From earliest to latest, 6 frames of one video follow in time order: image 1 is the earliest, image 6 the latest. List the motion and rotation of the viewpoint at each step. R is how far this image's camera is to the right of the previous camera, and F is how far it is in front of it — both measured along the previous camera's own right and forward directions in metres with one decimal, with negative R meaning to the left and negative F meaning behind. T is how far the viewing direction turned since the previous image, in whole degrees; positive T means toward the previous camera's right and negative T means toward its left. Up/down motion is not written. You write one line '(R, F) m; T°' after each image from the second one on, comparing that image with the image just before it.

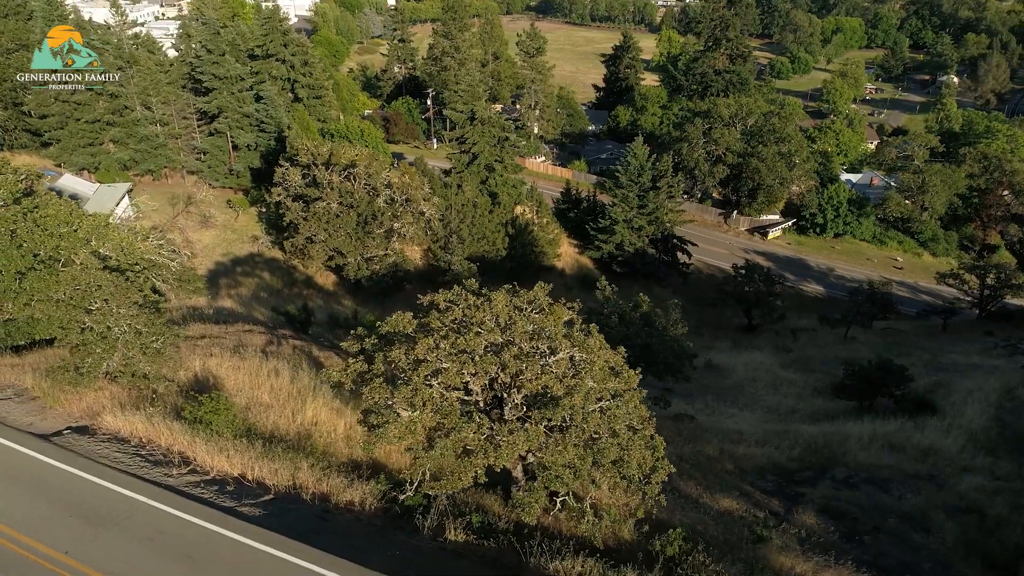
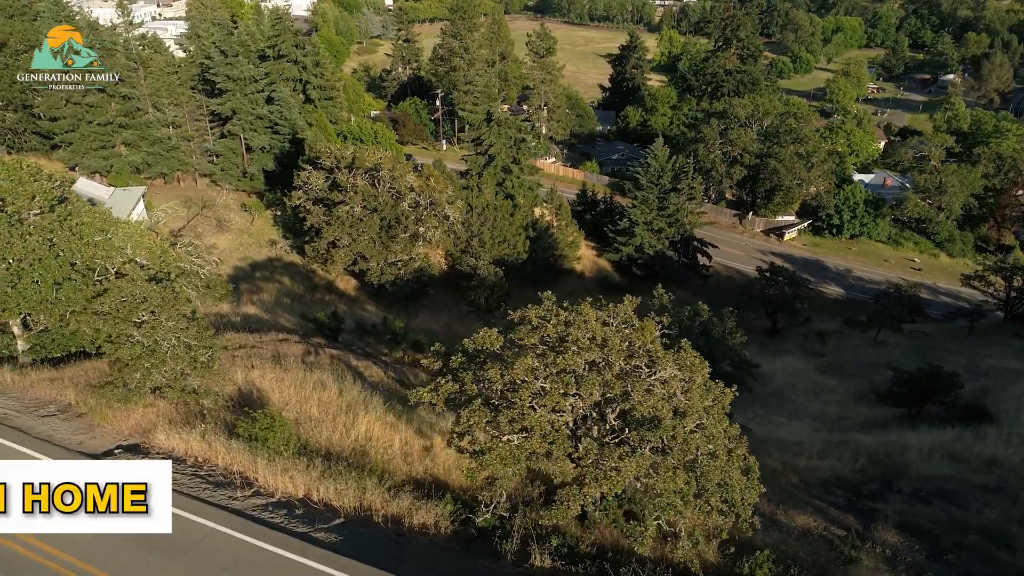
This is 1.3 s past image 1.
(-1.2, +0.4) m; 0°
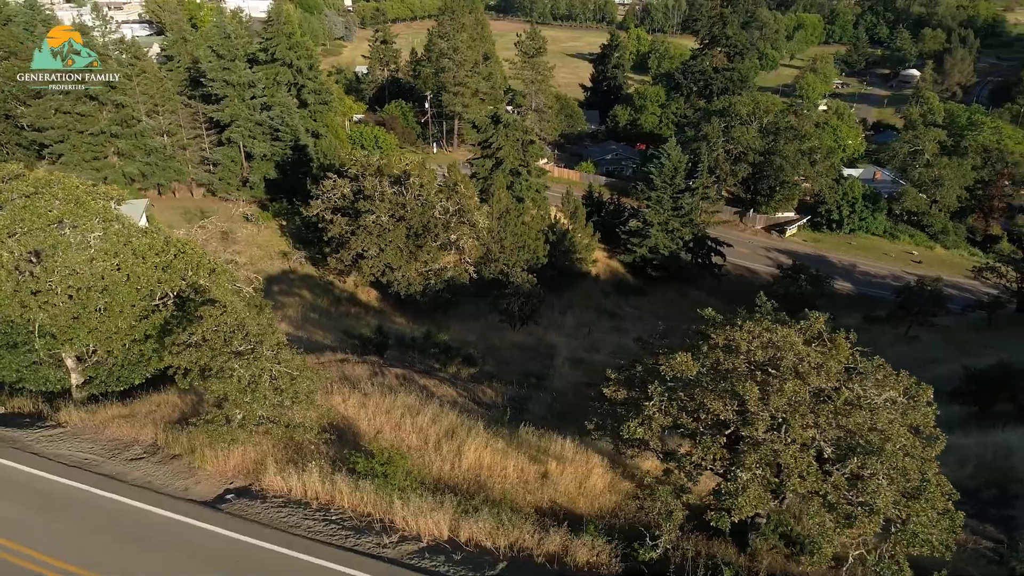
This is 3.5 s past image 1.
(-2.8, +0.8) m; +3°
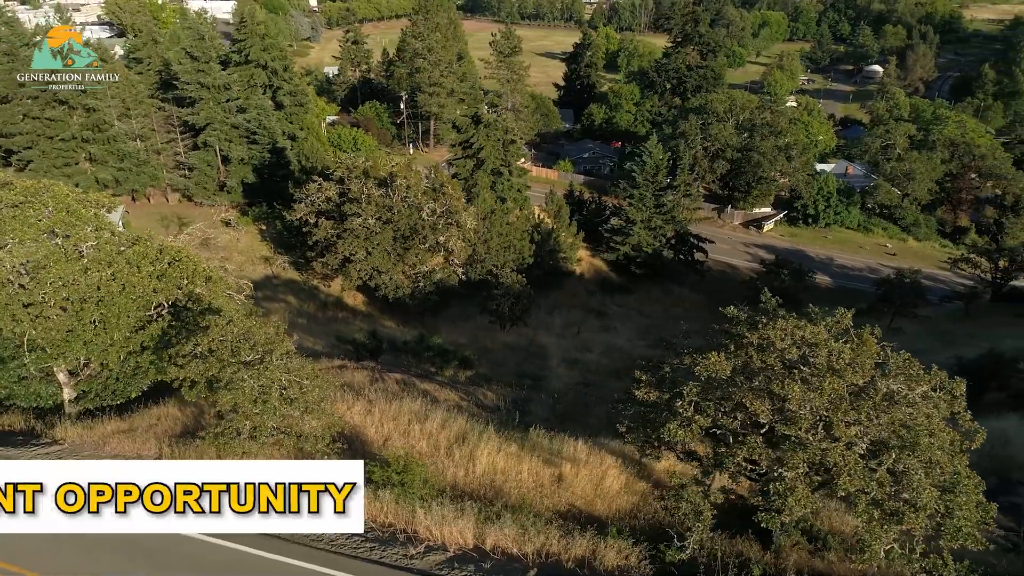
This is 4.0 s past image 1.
(-0.7, +0.2) m; +2°
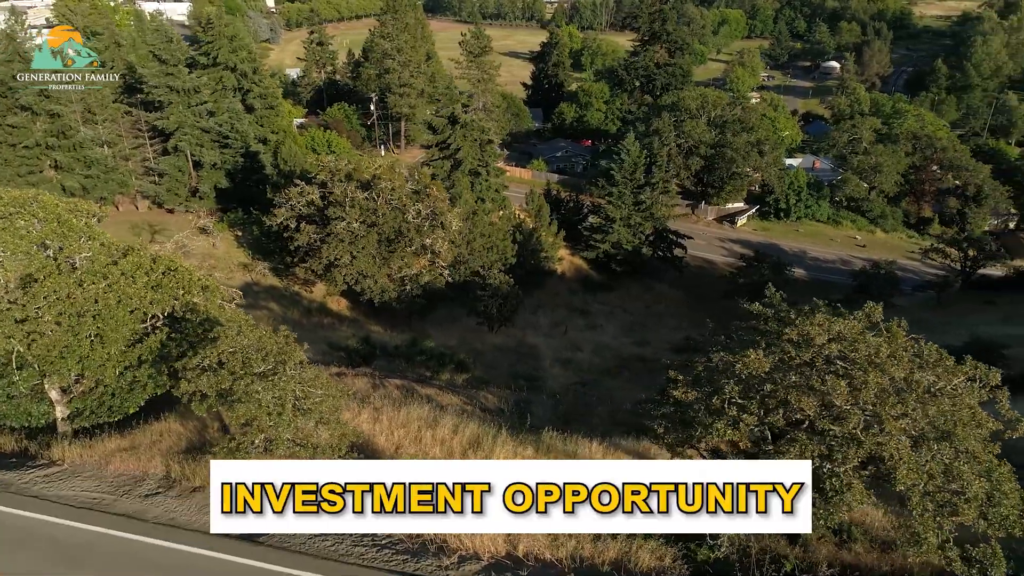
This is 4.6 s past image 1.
(-0.8, +0.2) m; +3°
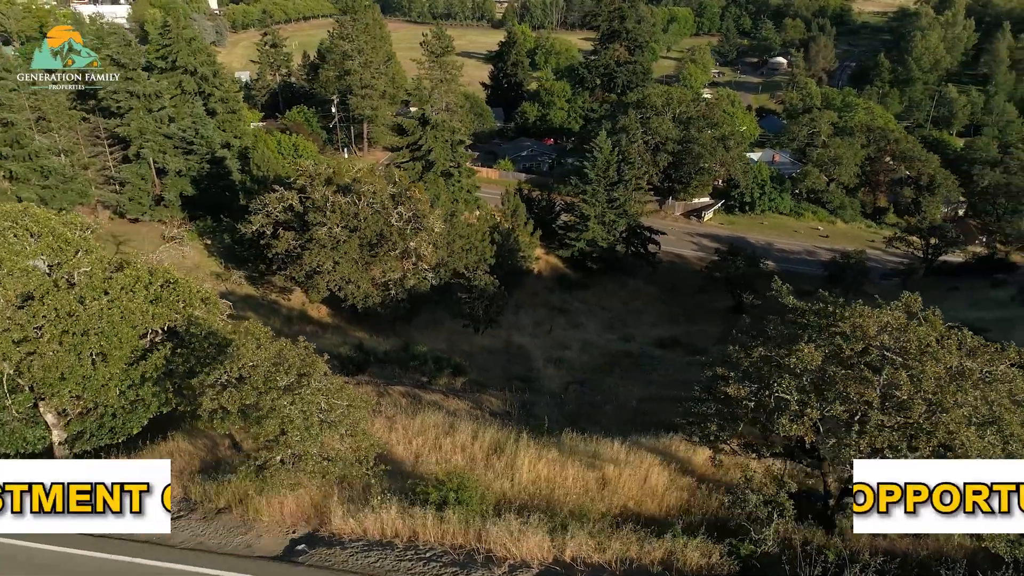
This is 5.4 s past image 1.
(-1.1, +0.2) m; +4°
